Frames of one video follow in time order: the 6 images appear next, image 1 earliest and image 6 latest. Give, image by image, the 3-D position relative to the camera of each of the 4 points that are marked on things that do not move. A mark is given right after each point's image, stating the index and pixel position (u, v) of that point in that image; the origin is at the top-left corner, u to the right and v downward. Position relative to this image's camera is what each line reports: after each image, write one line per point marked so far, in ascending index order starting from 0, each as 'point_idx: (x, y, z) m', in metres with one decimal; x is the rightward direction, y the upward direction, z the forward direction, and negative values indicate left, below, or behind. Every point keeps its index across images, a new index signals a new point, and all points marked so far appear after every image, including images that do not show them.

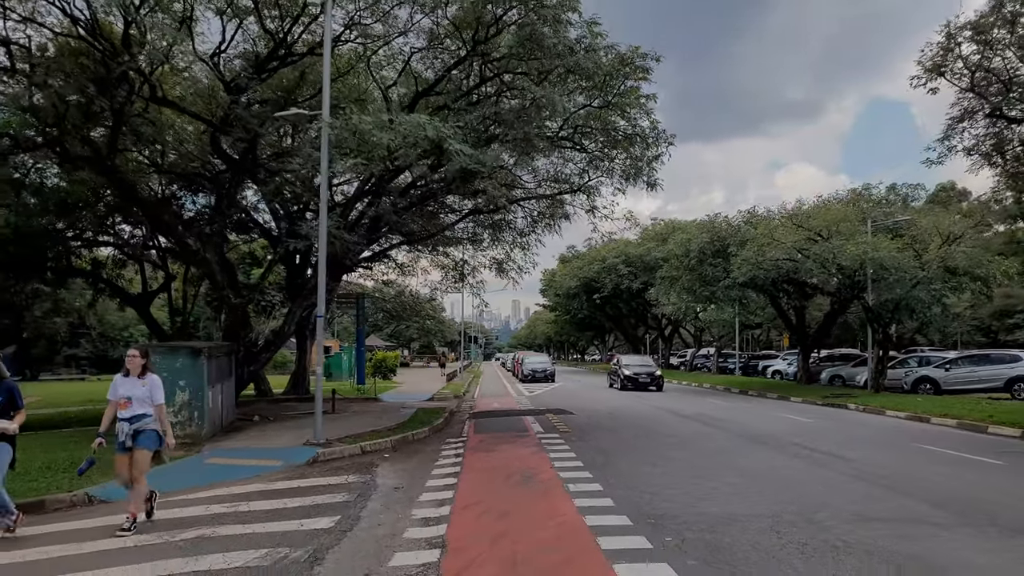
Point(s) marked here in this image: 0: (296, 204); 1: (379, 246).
0: (-5.7, +2.2, +18.5) m
1: (-3.7, +1.2, +19.7) m
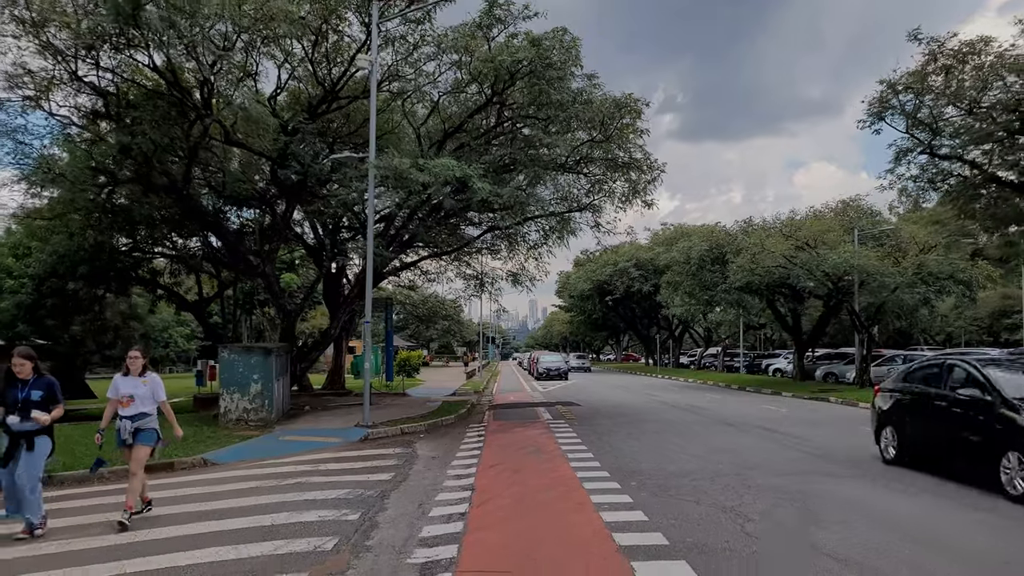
0: (-5.3, +2.0, +21.1) m
1: (-3.3, +1.0, +22.3) m
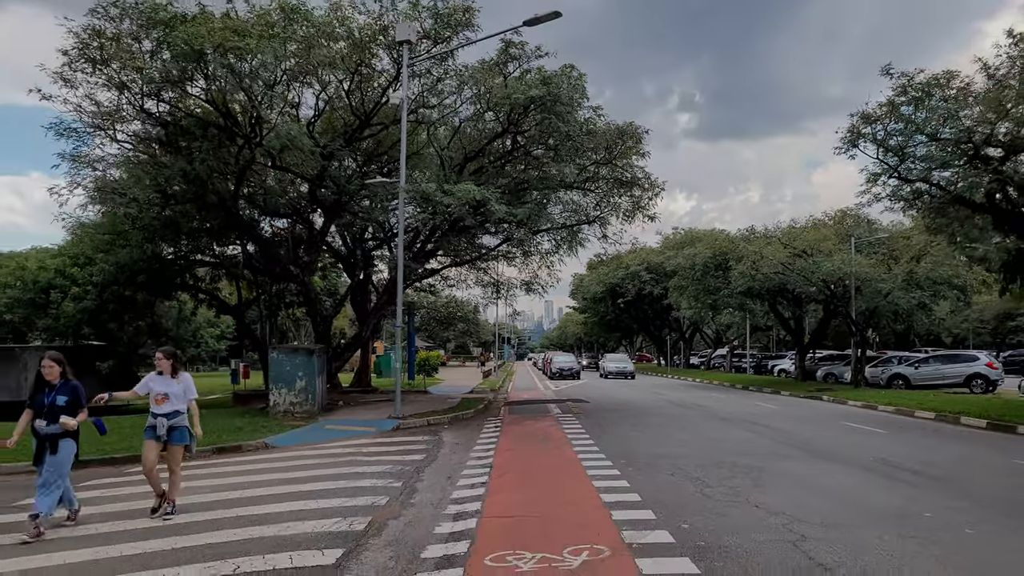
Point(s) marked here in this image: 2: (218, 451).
0: (-4.9, +1.8, +23.1) m
1: (-2.8, +0.8, +24.2) m
2: (-5.3, -3.0, +12.9) m
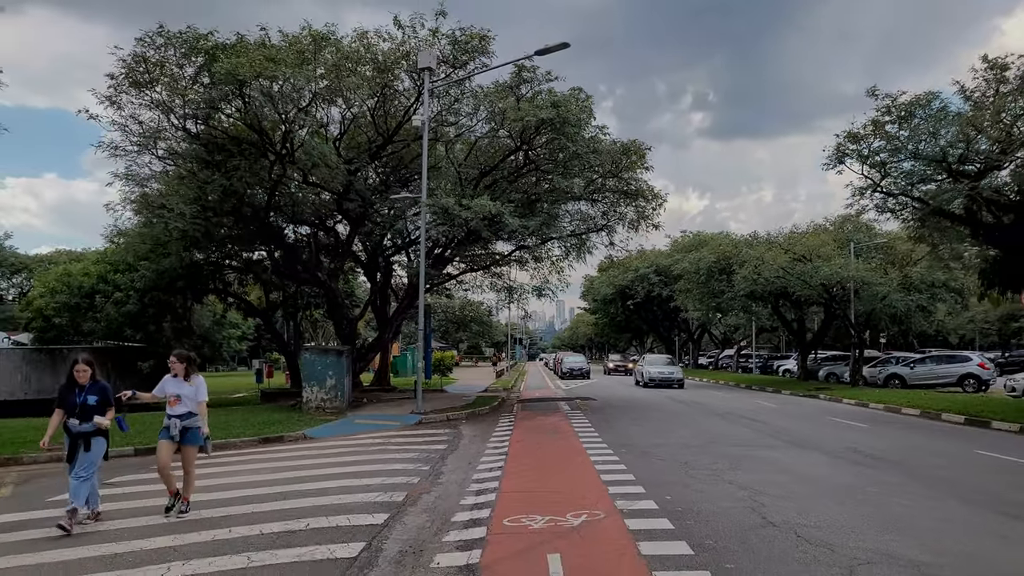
0: (-4.4, +1.7, +24.6) m
1: (-2.3, +0.6, +25.7) m
2: (-5.1, -3.1, +14.4) m
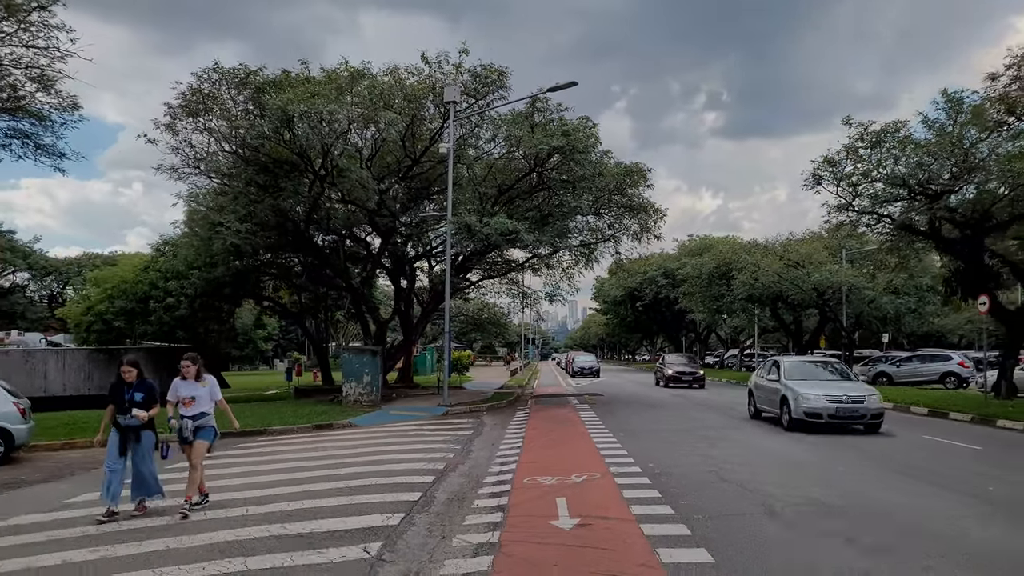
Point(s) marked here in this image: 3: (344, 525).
0: (-3.9, +1.5, +27.0) m
1: (-1.8, +0.4, +28.0) m
2: (-4.7, -3.3, +16.8) m
3: (-1.8, -2.5, +7.6) m
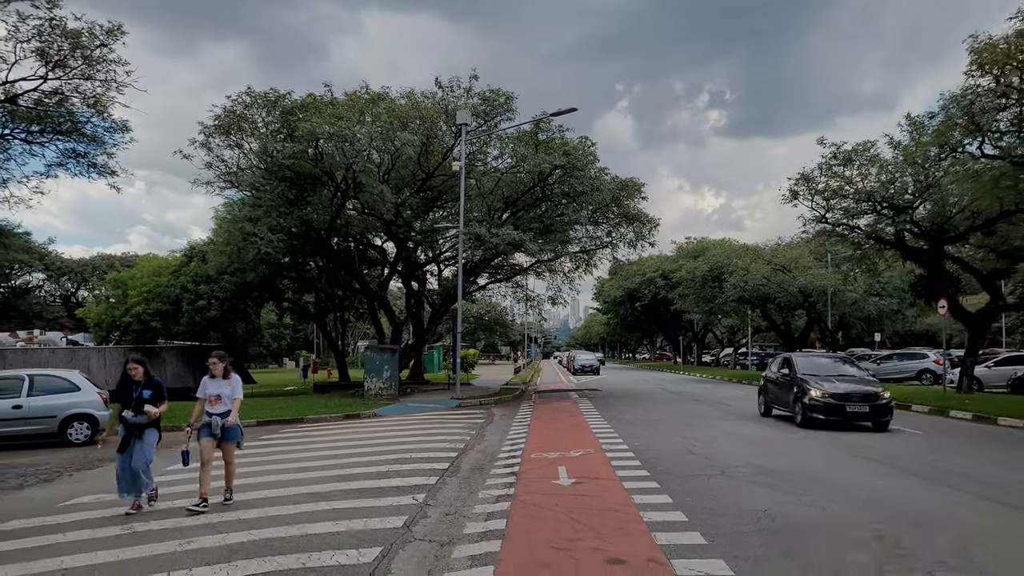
0: (-3.7, +1.3, +29.1) m
1: (-1.5, +0.3, +30.1) m
2: (-4.5, -3.5, +18.9) m
3: (-1.7, -2.7, +9.6) m
